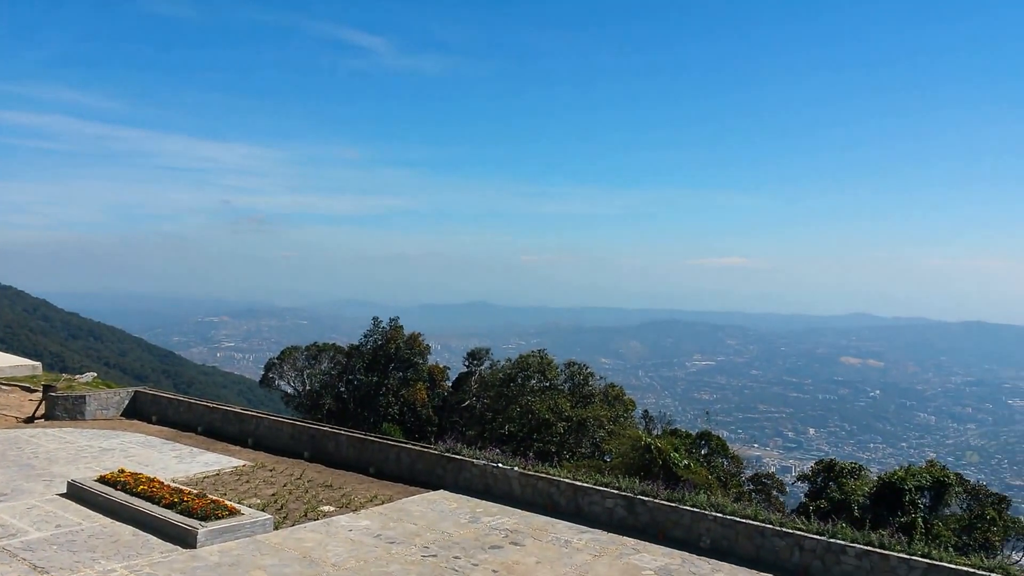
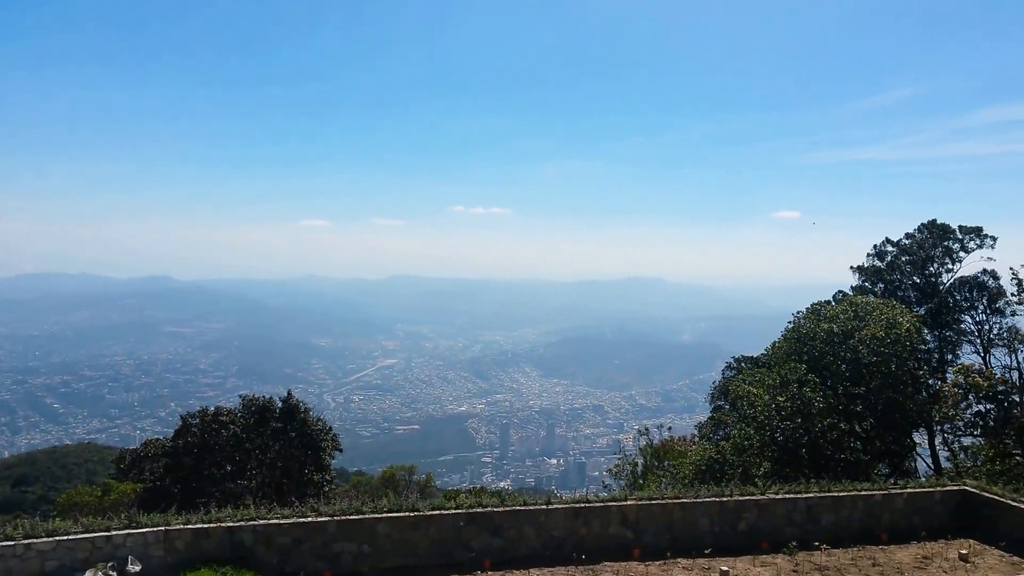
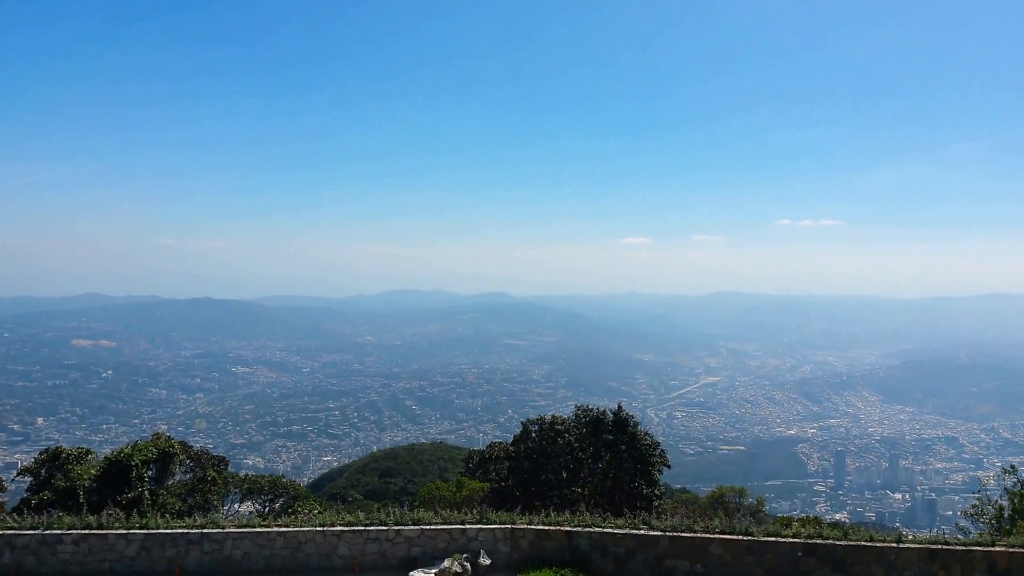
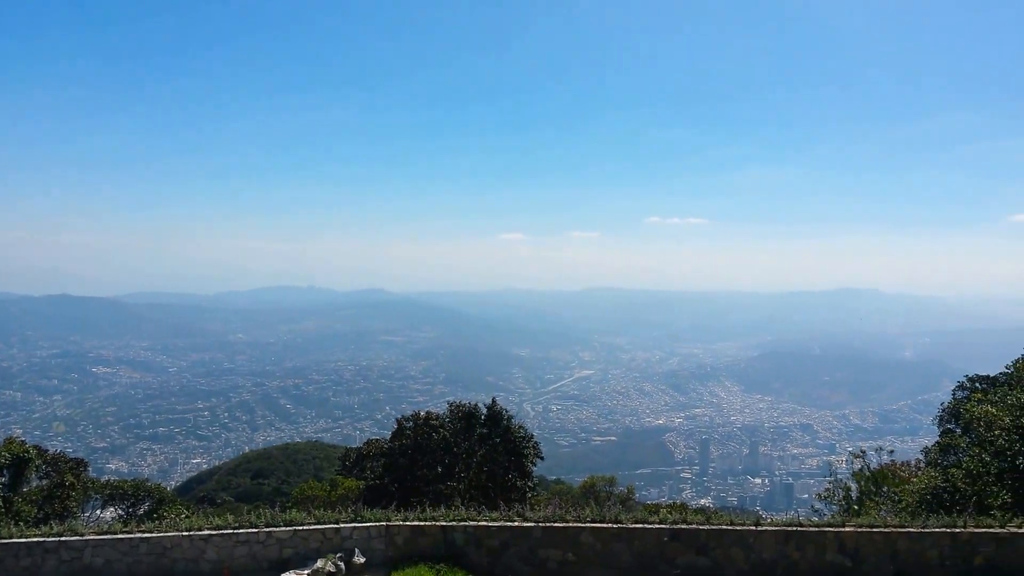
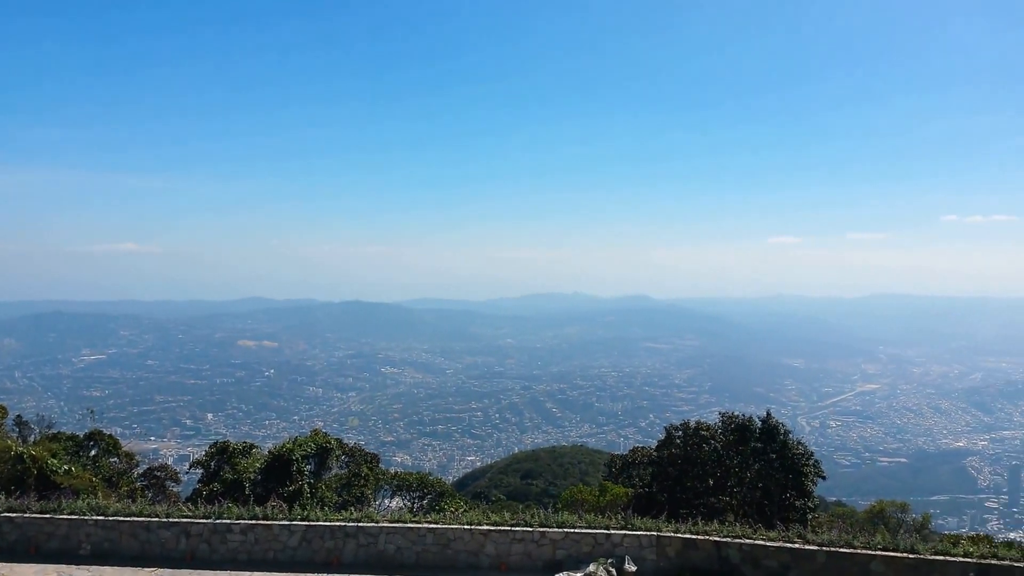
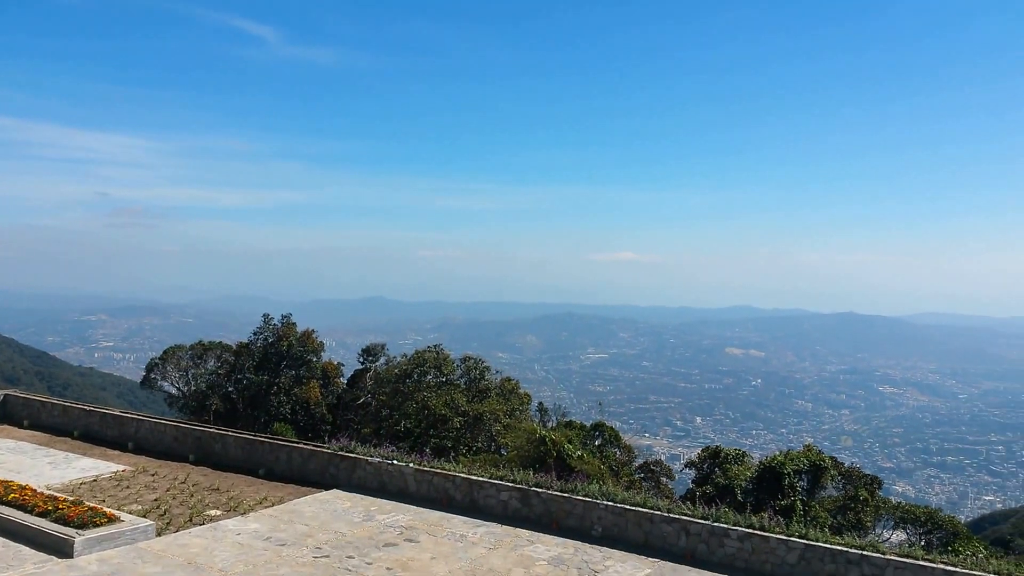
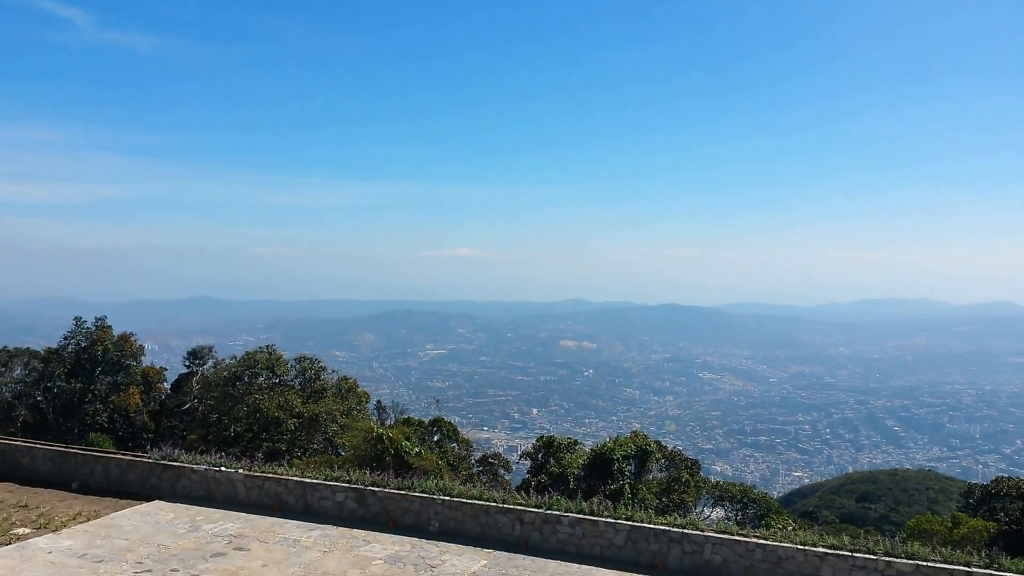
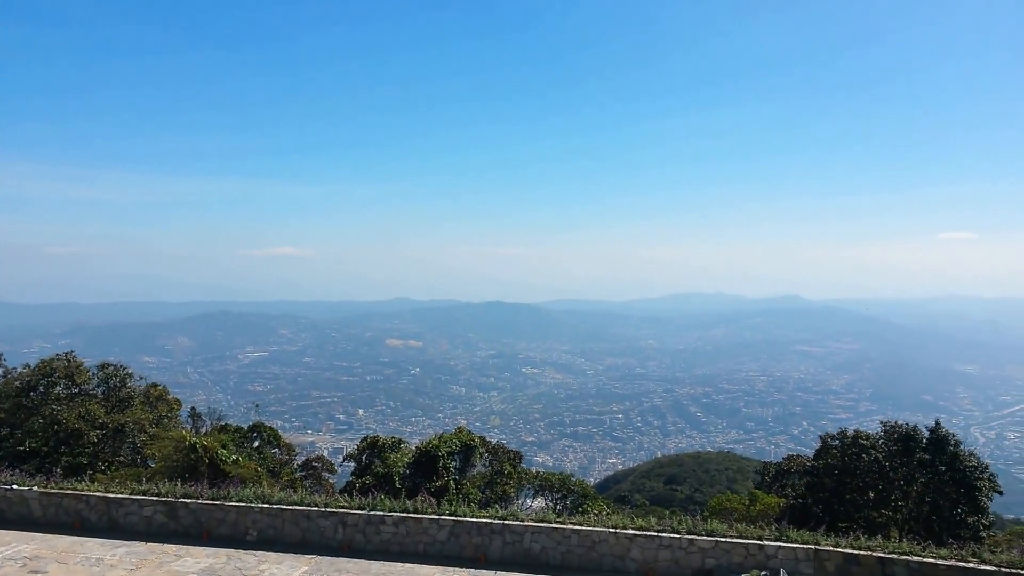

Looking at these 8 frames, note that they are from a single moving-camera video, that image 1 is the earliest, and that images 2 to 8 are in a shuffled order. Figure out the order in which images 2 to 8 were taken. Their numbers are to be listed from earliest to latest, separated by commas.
6, 7, 8, 5, 3, 4, 2
